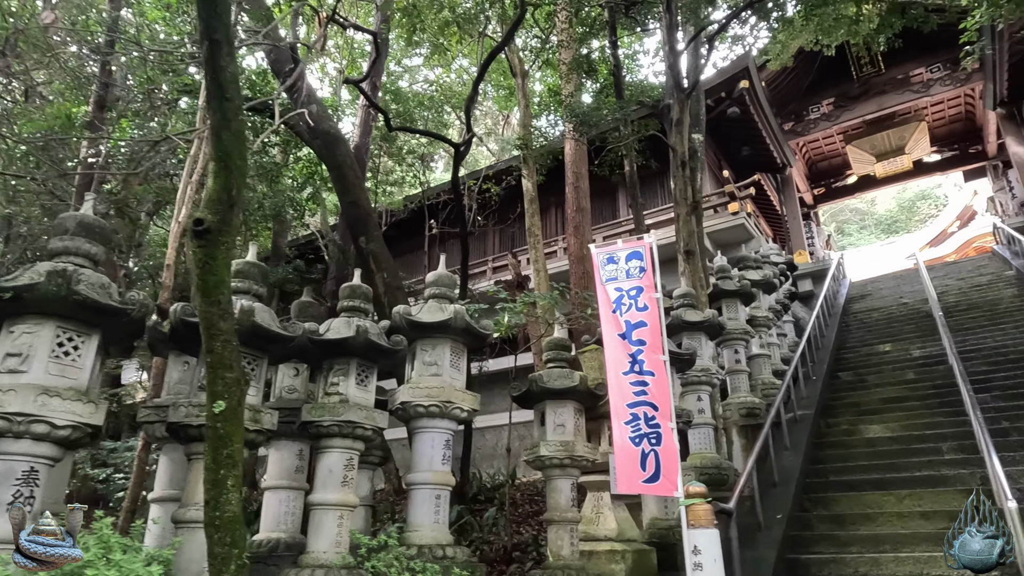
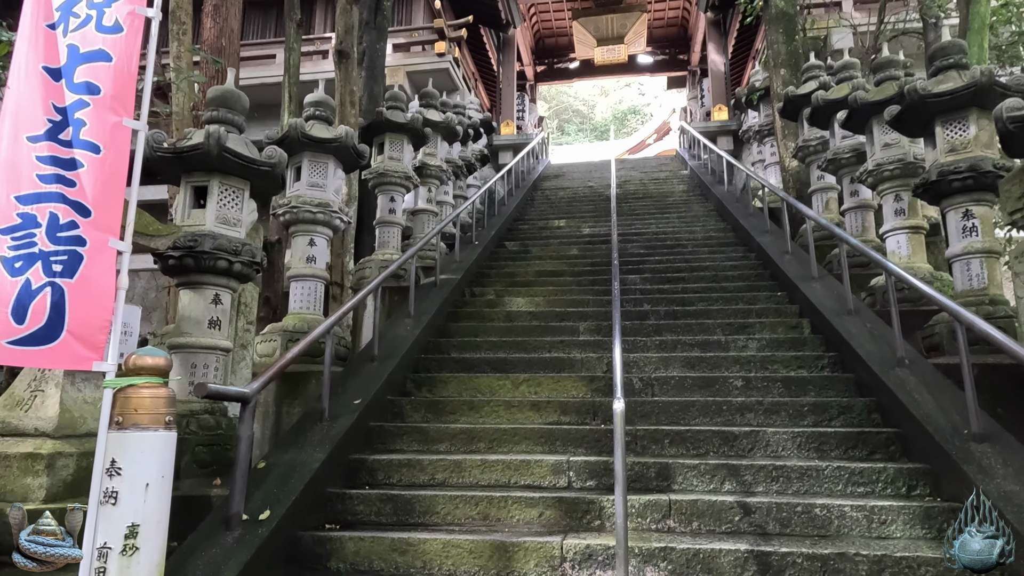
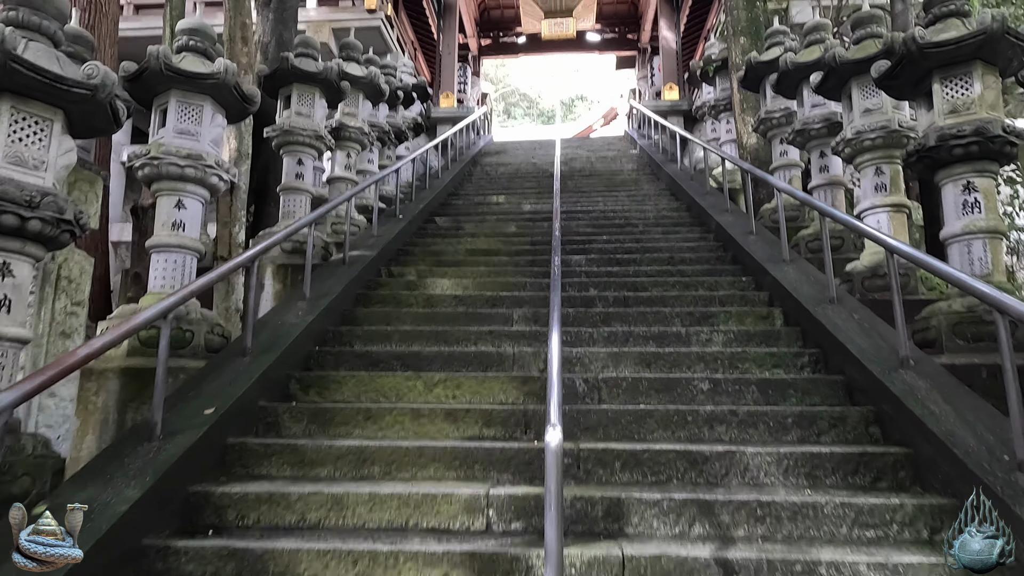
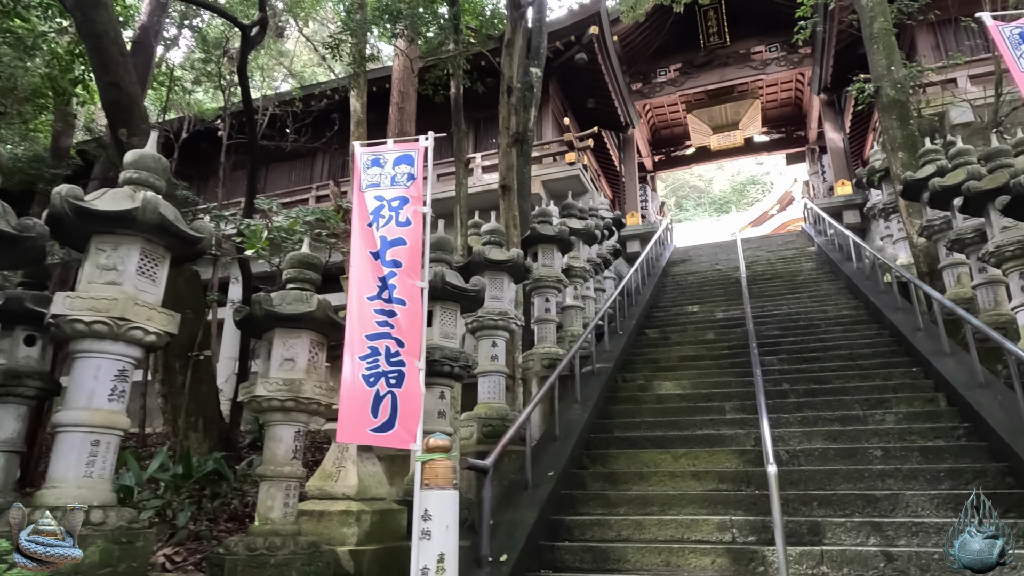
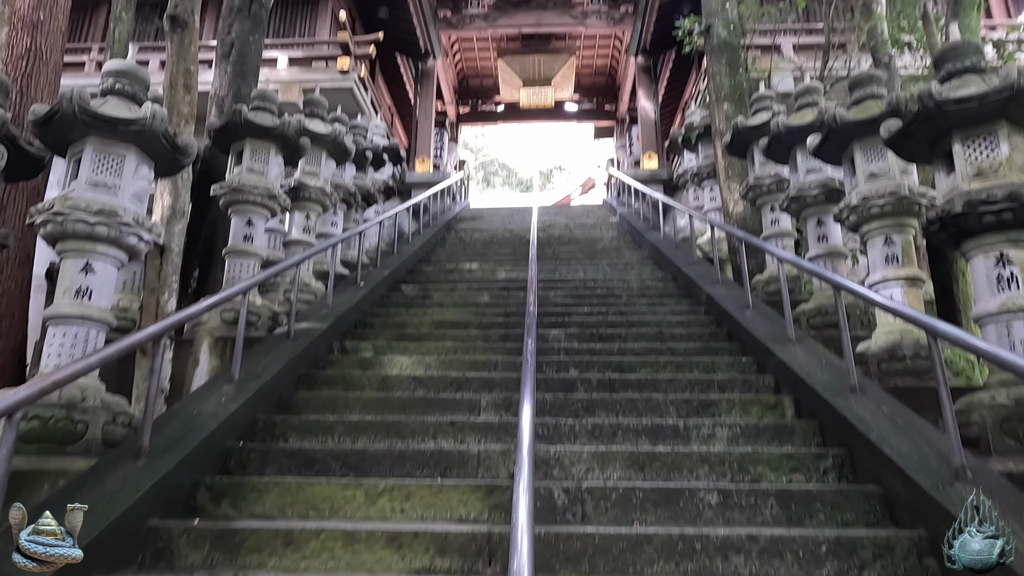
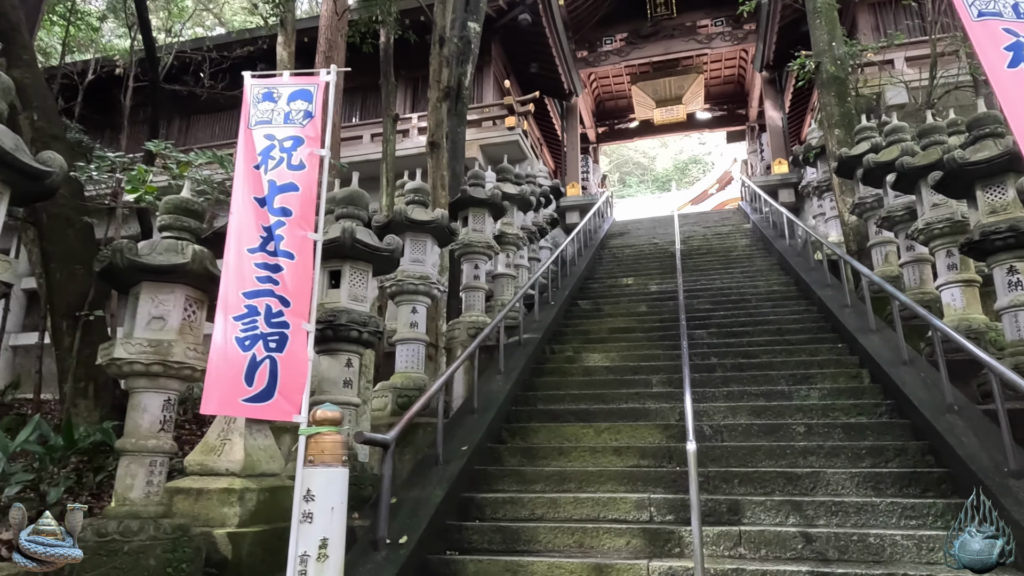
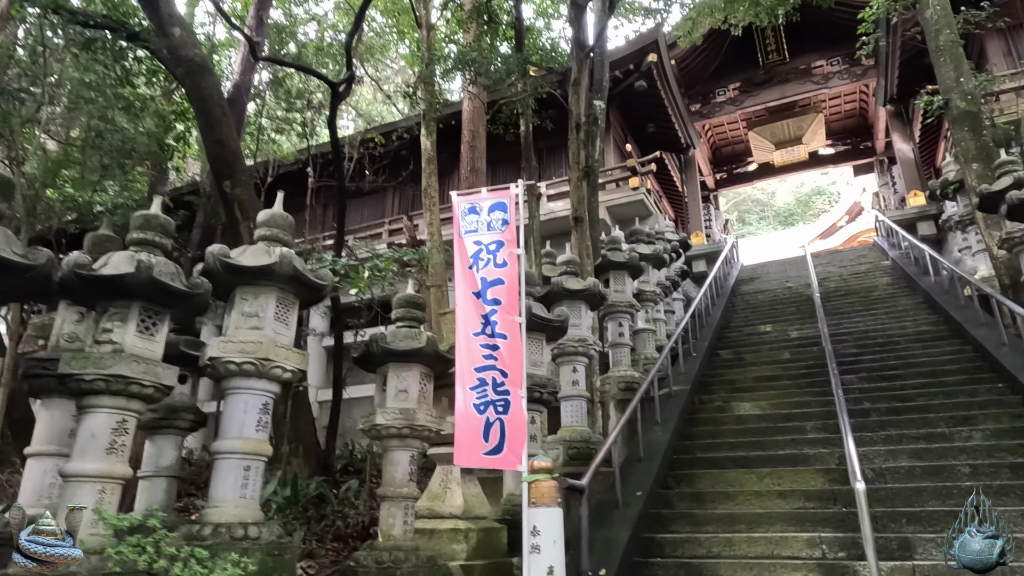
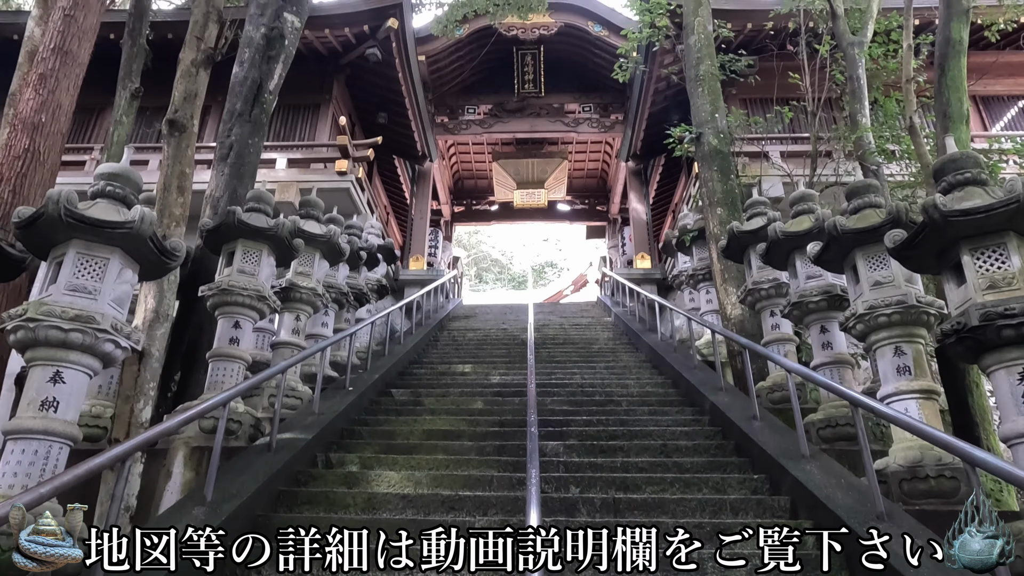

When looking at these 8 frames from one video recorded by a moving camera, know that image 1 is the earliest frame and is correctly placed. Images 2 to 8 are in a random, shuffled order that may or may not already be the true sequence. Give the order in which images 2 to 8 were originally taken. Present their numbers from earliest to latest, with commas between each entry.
7, 4, 6, 2, 3, 5, 8
